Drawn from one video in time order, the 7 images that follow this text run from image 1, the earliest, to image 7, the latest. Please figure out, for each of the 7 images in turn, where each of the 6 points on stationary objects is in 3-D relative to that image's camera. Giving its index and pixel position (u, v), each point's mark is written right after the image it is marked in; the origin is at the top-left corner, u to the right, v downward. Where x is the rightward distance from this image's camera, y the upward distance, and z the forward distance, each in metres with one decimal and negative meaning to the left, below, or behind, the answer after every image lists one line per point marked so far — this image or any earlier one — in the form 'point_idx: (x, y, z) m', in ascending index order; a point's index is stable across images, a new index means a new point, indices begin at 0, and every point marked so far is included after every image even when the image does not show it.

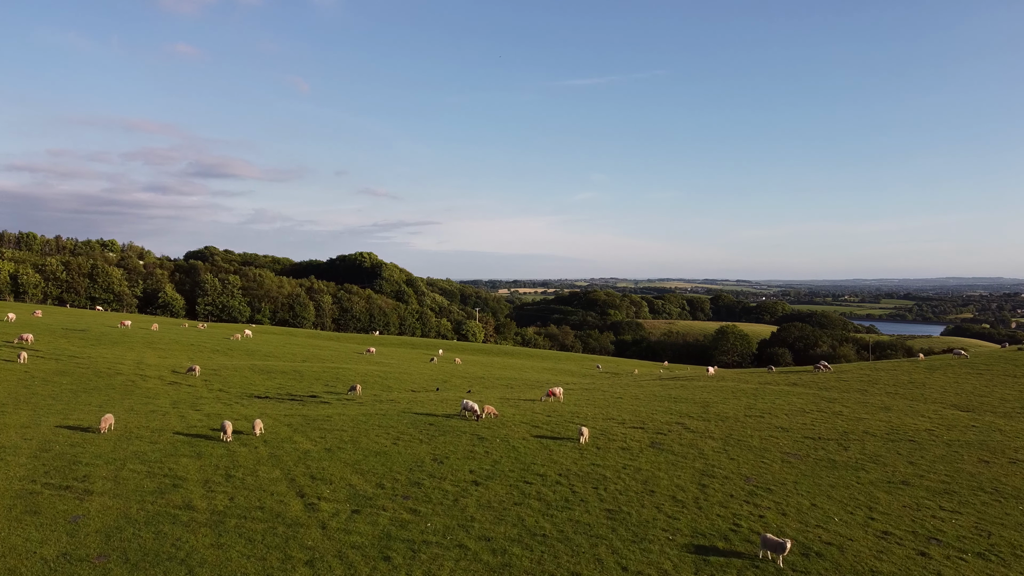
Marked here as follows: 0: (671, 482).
0: (+5.6, -6.9, +17.5) m
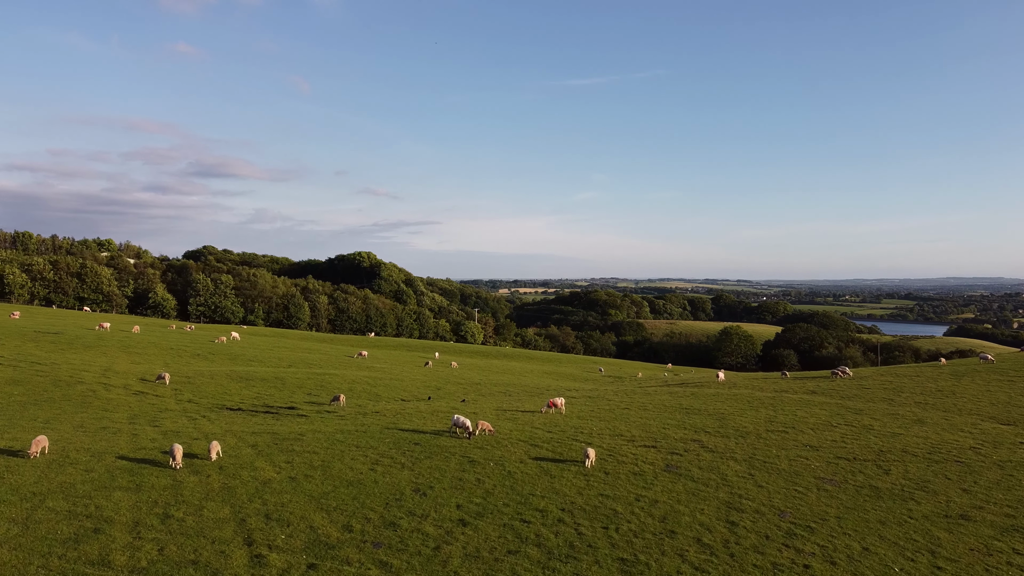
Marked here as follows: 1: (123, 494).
0: (+5.4, -6.9, +14.9) m
1: (-11.2, -5.9, +14.3) m
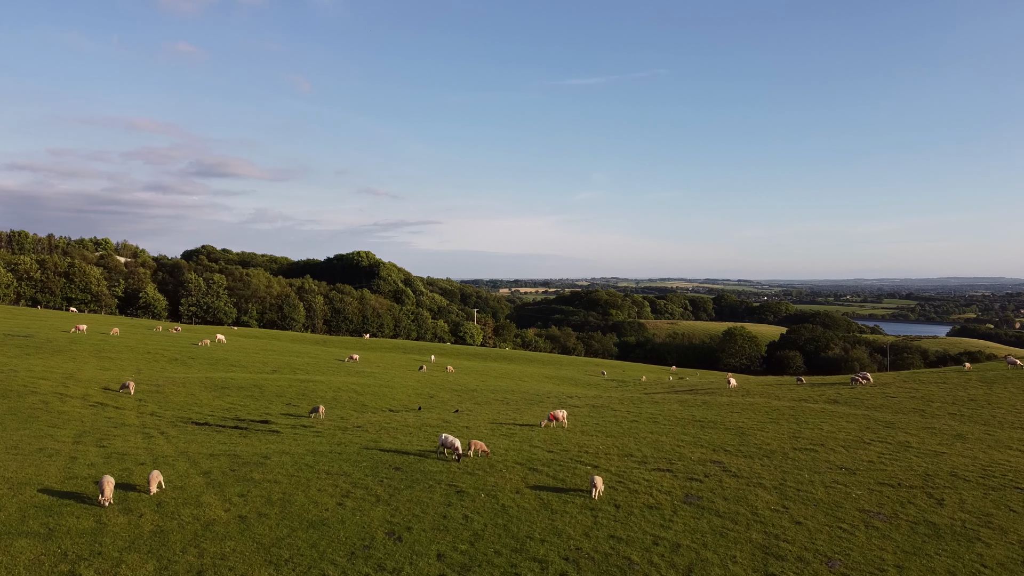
0: (+5.2, -7.0, +12.2) m
1: (-11.3, -6.0, +11.7) m
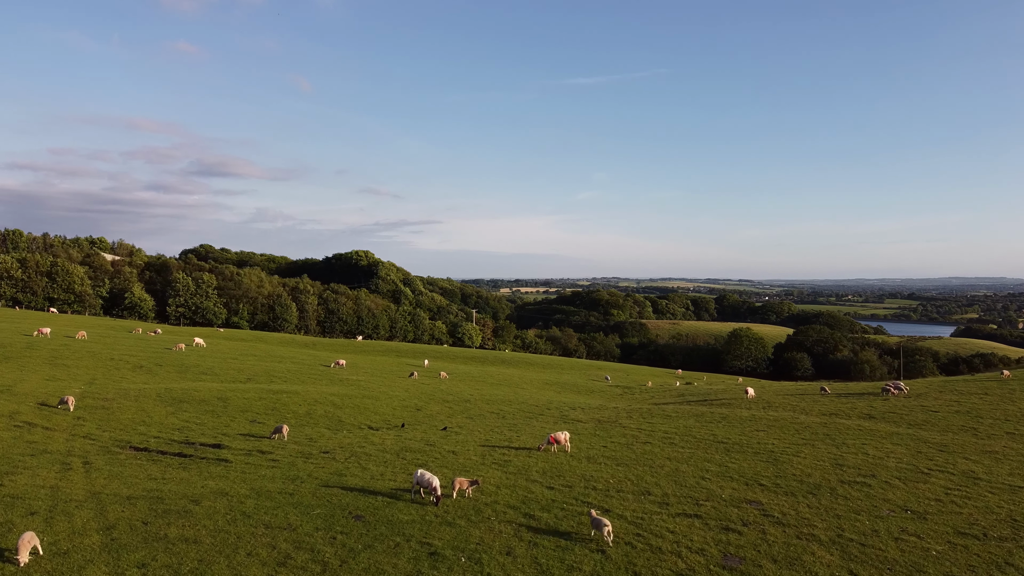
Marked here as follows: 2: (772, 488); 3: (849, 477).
0: (+5.0, -7.1, +8.7) m
1: (-11.6, -6.0, +8.1) m
2: (+9.3, -7.1, +17.7) m
3: (+13.0, -7.2, +19.1) m
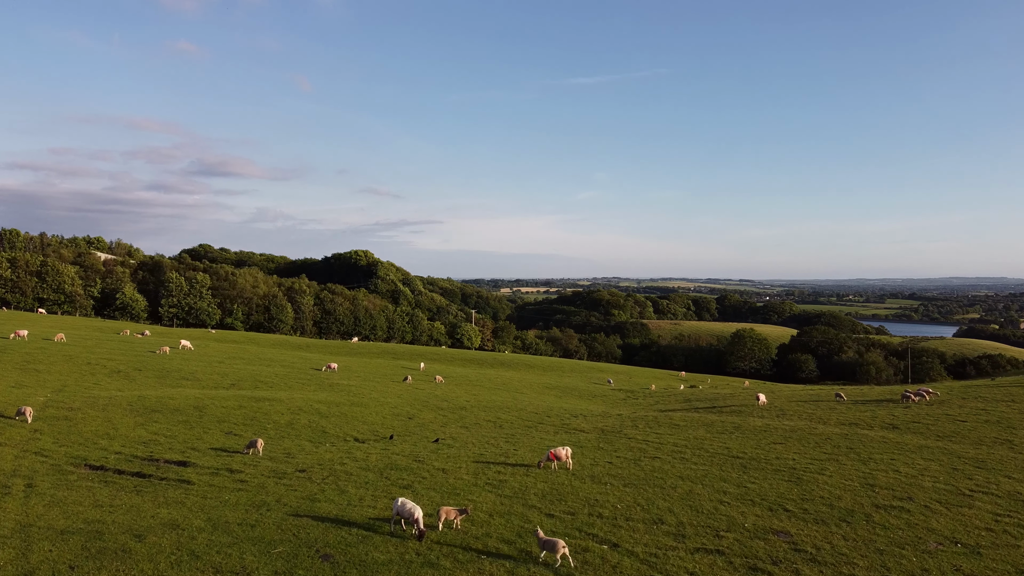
0: (+4.8, -7.1, +6.7) m
1: (-11.8, -6.1, +6.2) m
2: (+9.1, -7.2, +15.7) m
3: (+12.8, -7.3, +17.1) m
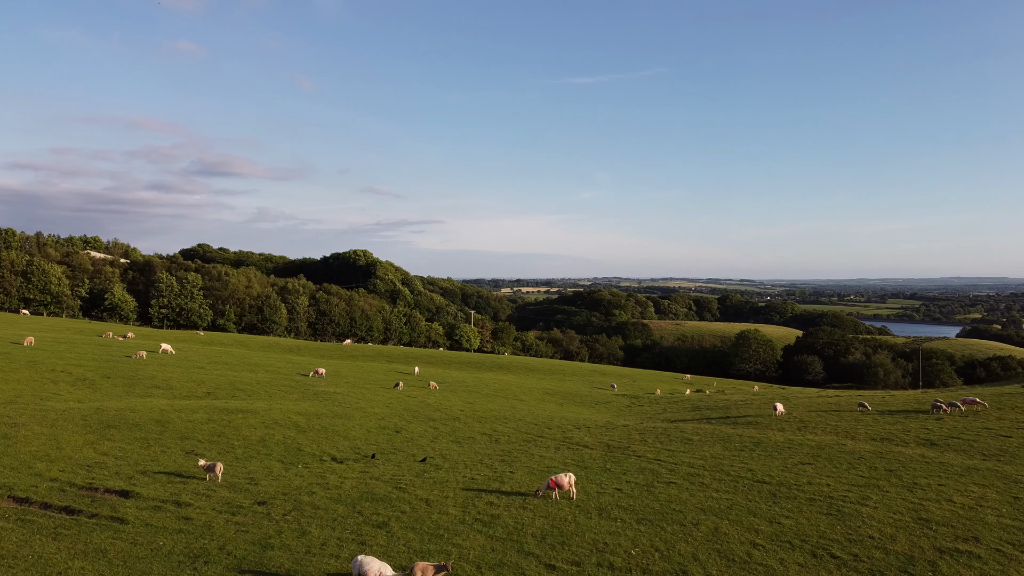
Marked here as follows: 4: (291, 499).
0: (+4.6, -7.2, +4.1) m
1: (-12.0, -6.1, +3.5) m
2: (+8.9, -7.2, +13.1) m
3: (+12.6, -7.4, +14.5) m
4: (-7.4, -7.0, +16.4) m
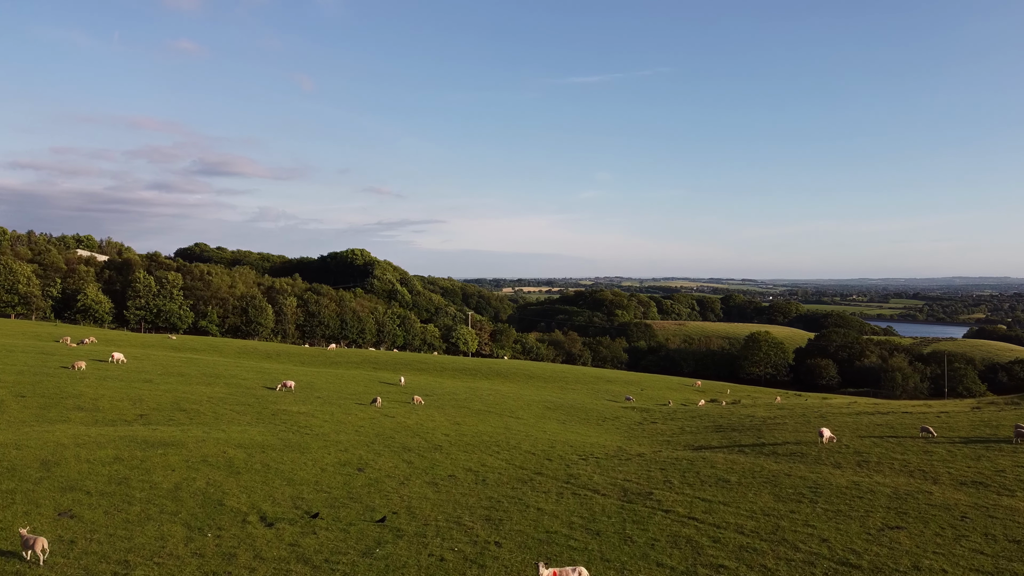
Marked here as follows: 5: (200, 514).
0: (+4.2, -7.3, -1.5) m
1: (-12.4, -6.3, -2.0) m
2: (+8.5, -7.4, +7.5) m
3: (+12.2, -7.5, +8.9) m
4: (-7.8, -7.1, +10.9) m
5: (-10.3, -7.5, +16.7) m
